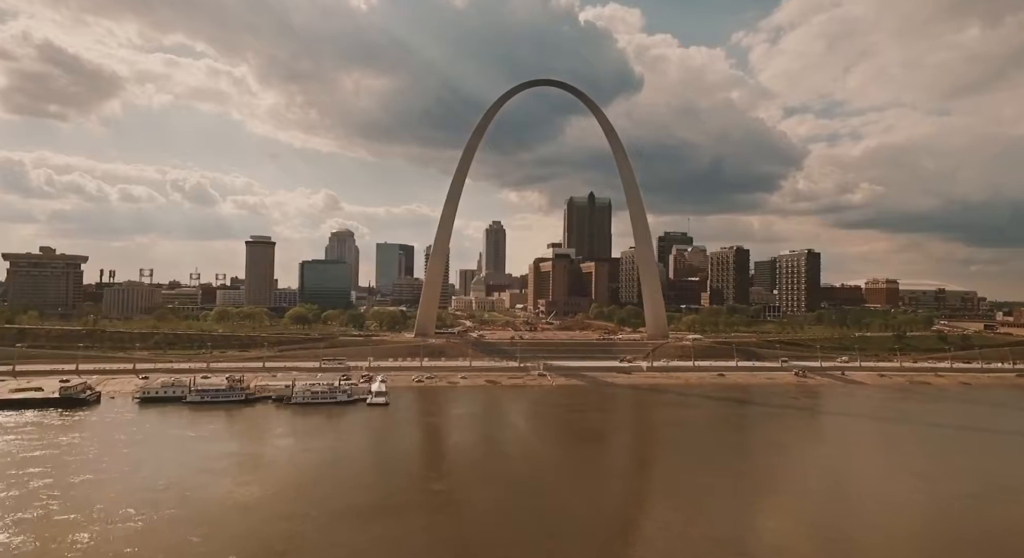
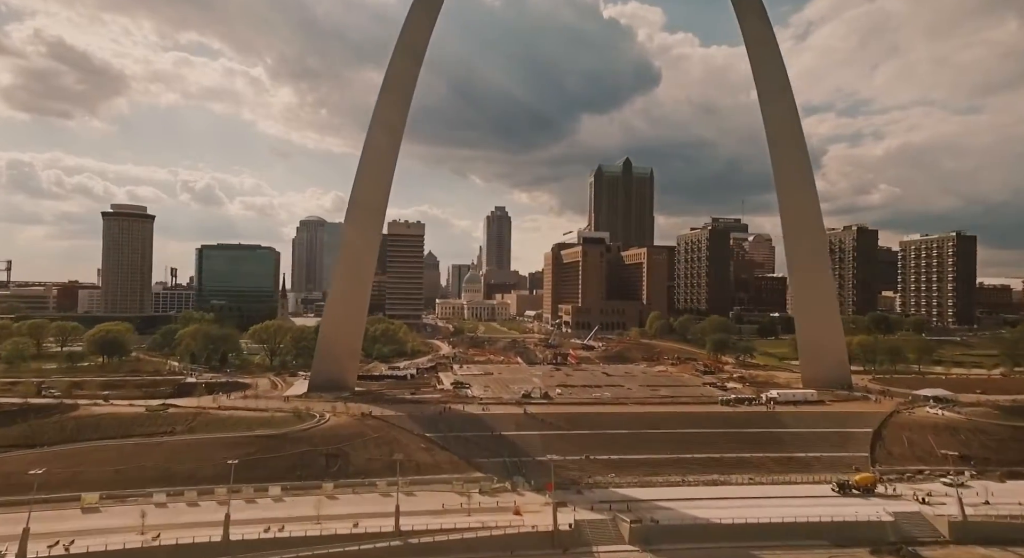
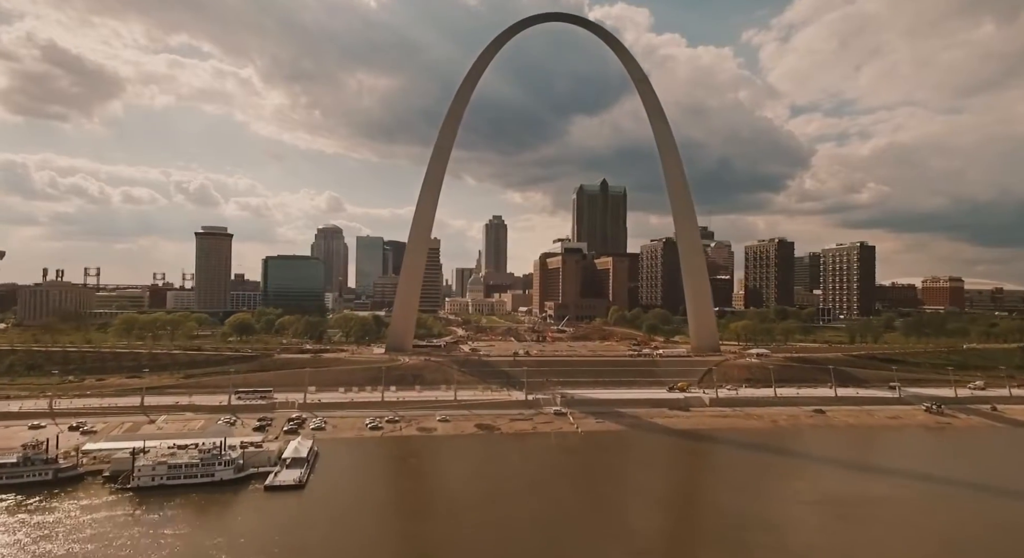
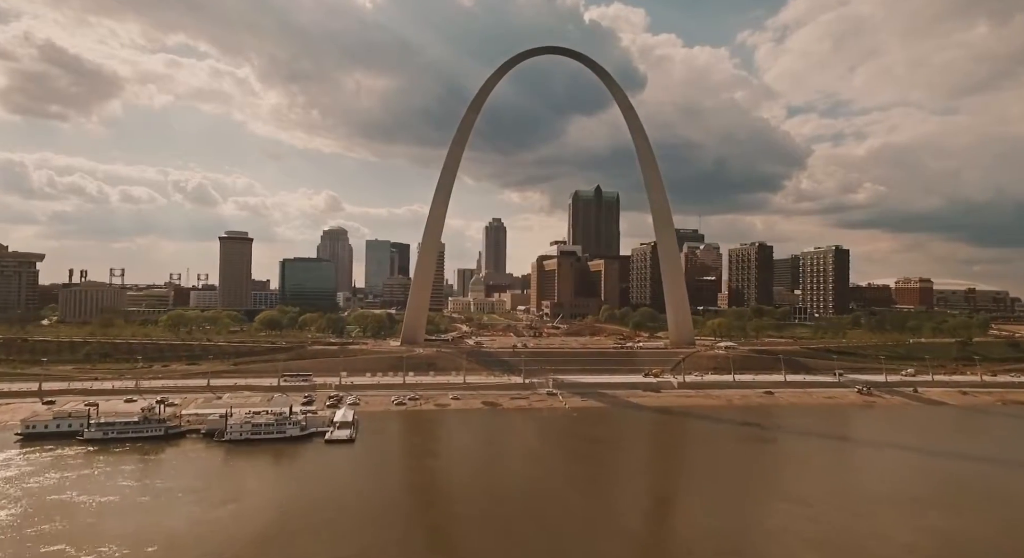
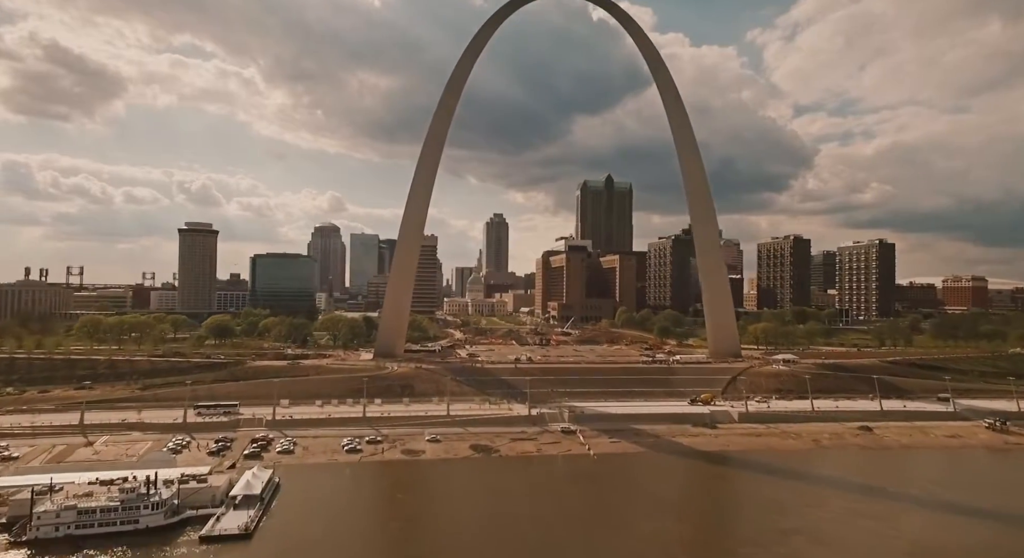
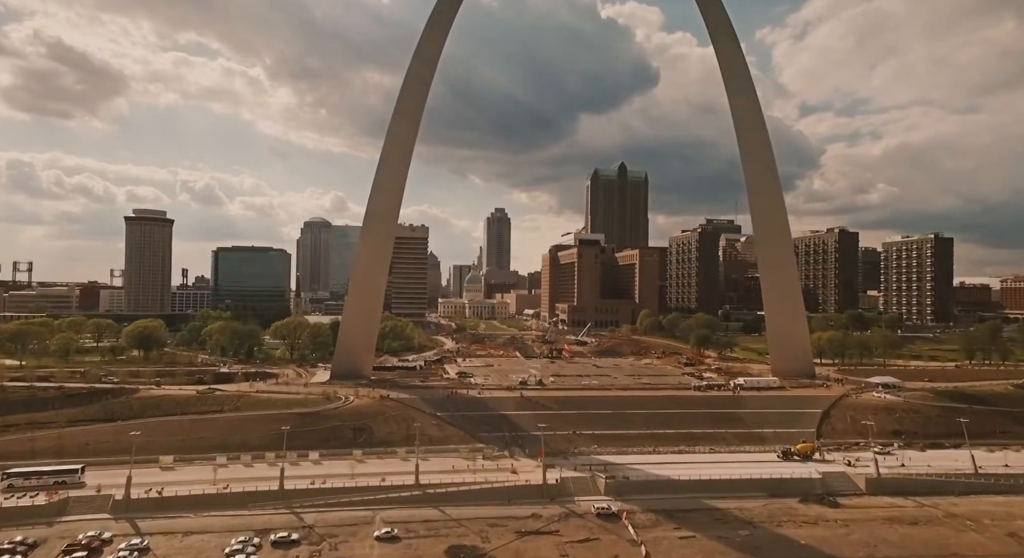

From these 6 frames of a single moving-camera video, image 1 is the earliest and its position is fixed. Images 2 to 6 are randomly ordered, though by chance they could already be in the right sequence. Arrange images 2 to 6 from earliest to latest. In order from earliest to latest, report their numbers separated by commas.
4, 3, 5, 6, 2
